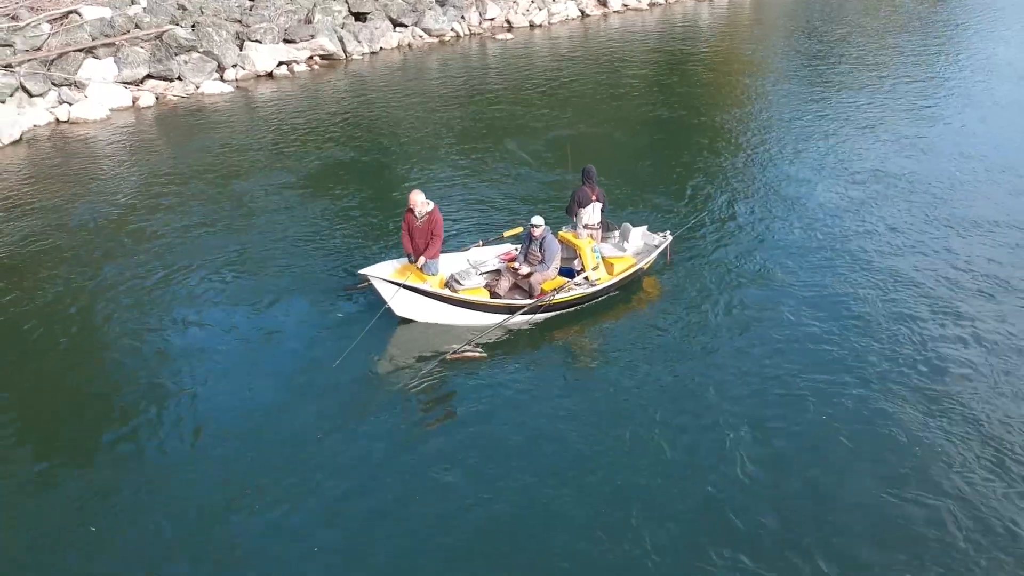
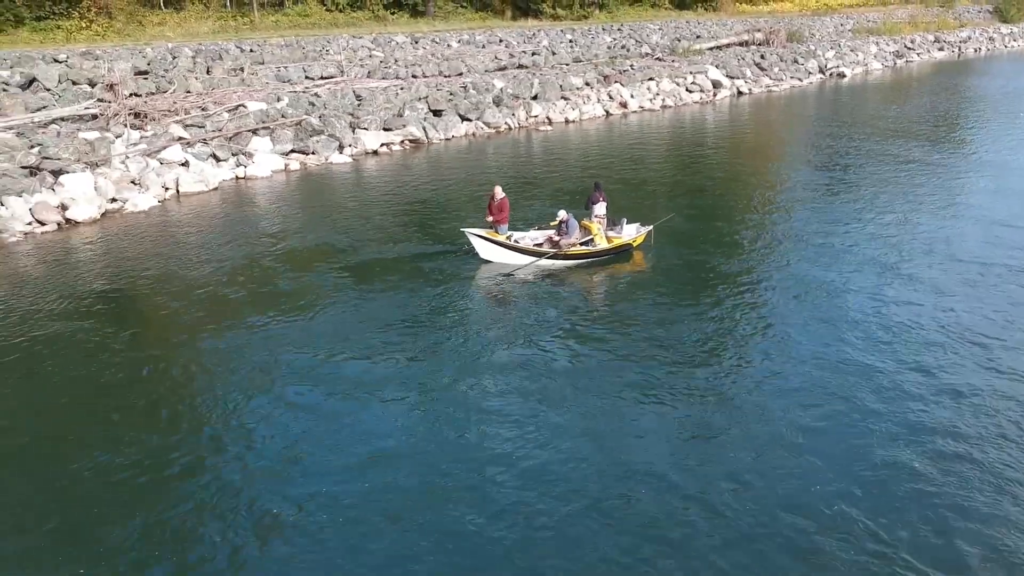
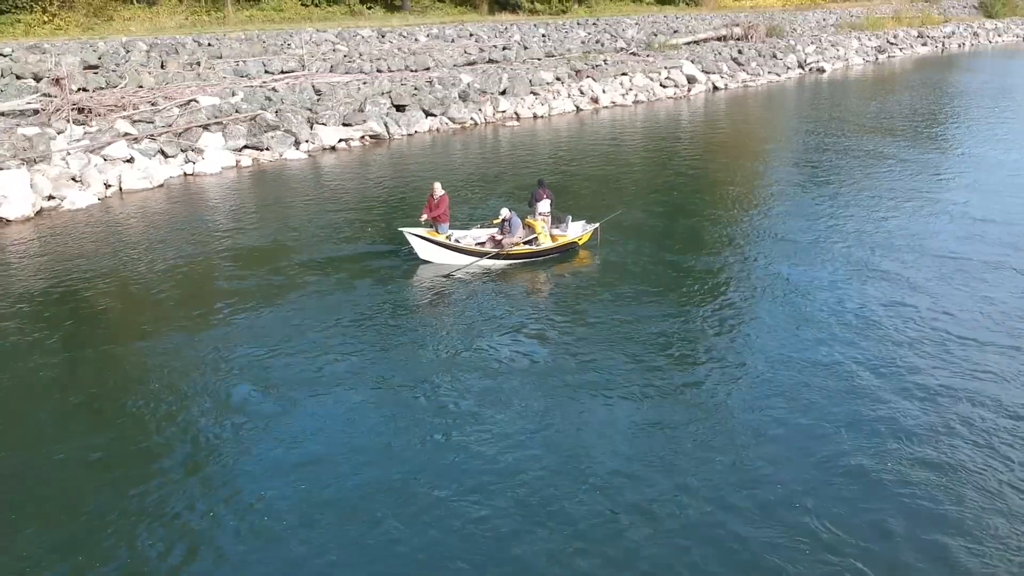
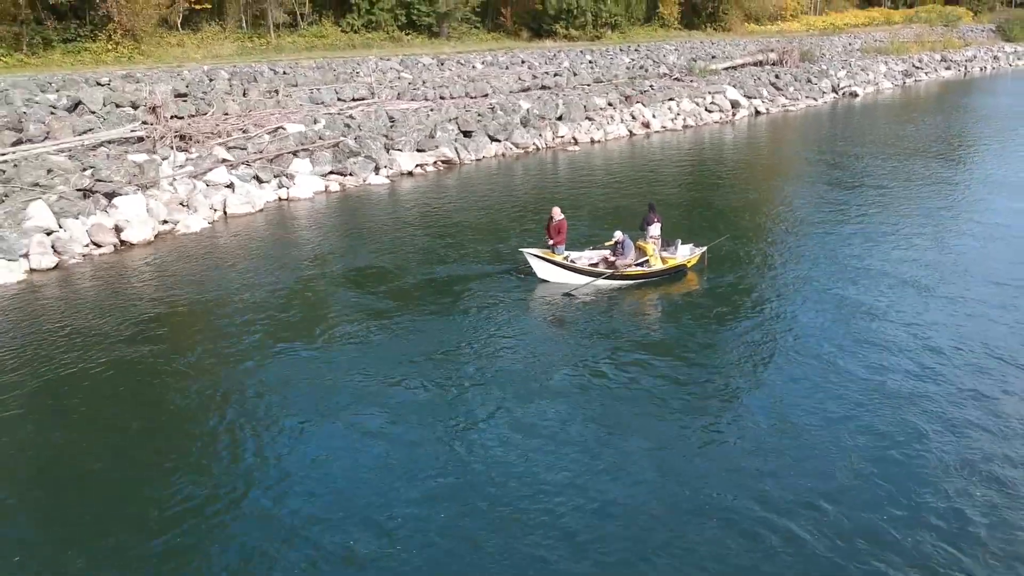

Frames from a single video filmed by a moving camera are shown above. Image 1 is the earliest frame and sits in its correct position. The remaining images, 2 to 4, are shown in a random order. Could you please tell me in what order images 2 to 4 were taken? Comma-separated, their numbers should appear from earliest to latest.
3, 2, 4
